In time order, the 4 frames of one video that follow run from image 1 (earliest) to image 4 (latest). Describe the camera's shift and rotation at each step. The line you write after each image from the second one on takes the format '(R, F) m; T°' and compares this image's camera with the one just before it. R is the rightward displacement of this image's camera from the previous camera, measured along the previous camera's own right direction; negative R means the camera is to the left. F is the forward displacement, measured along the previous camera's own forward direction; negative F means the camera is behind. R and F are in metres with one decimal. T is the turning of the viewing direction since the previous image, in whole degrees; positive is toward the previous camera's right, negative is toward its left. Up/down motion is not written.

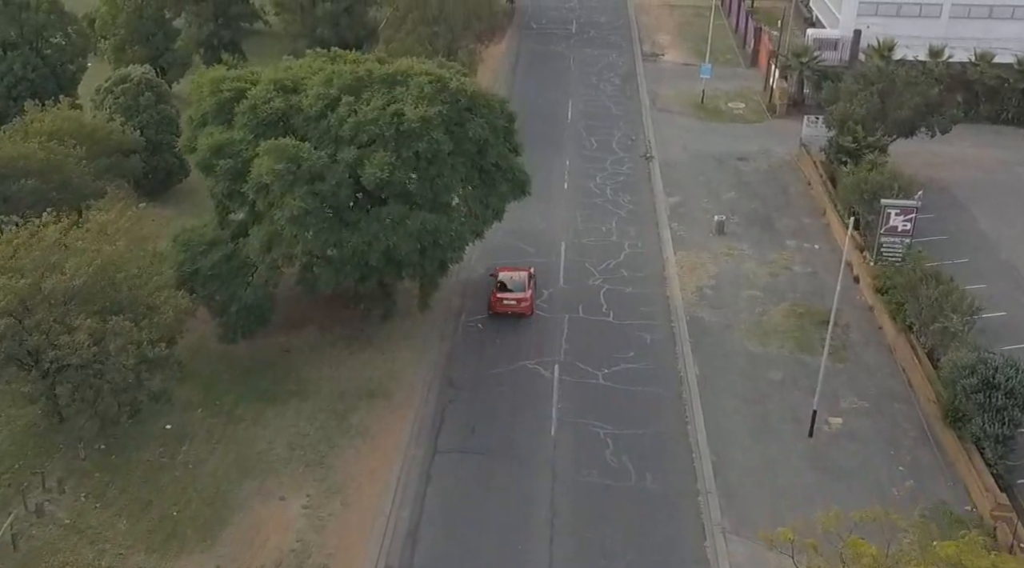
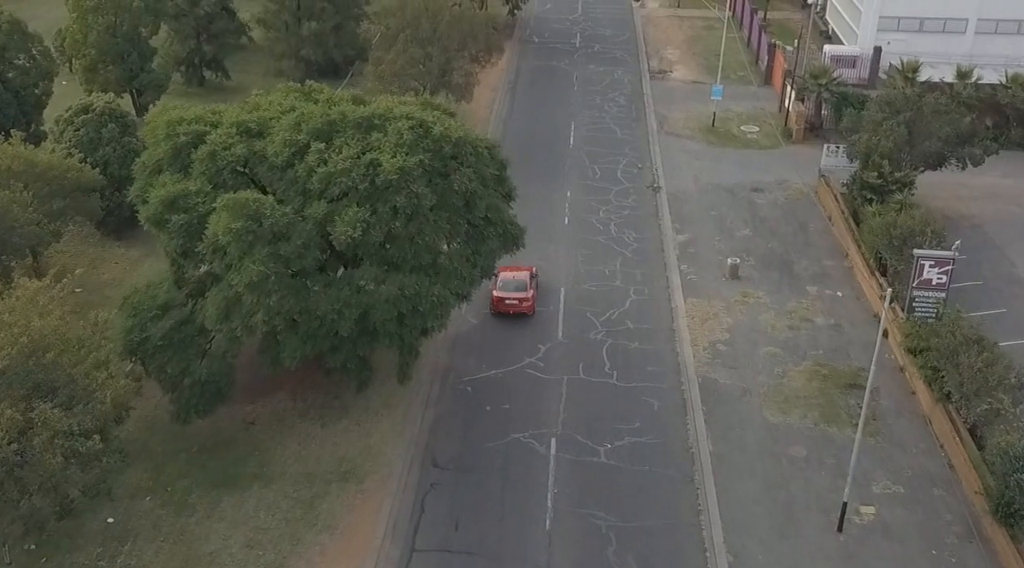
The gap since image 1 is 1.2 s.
(+0.4, +3.7) m; 0°
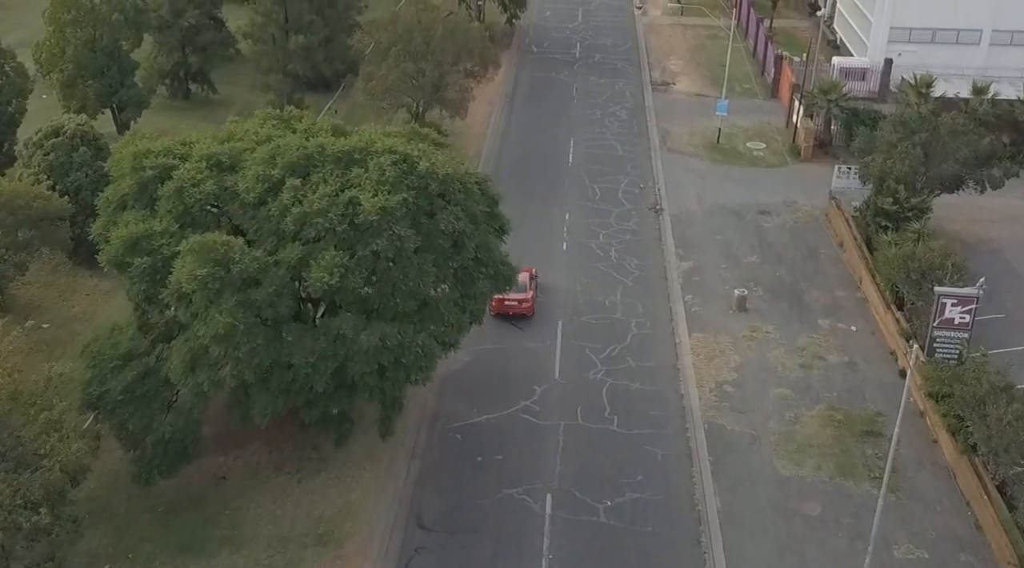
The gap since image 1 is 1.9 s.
(+0.2, +2.3) m; 0°
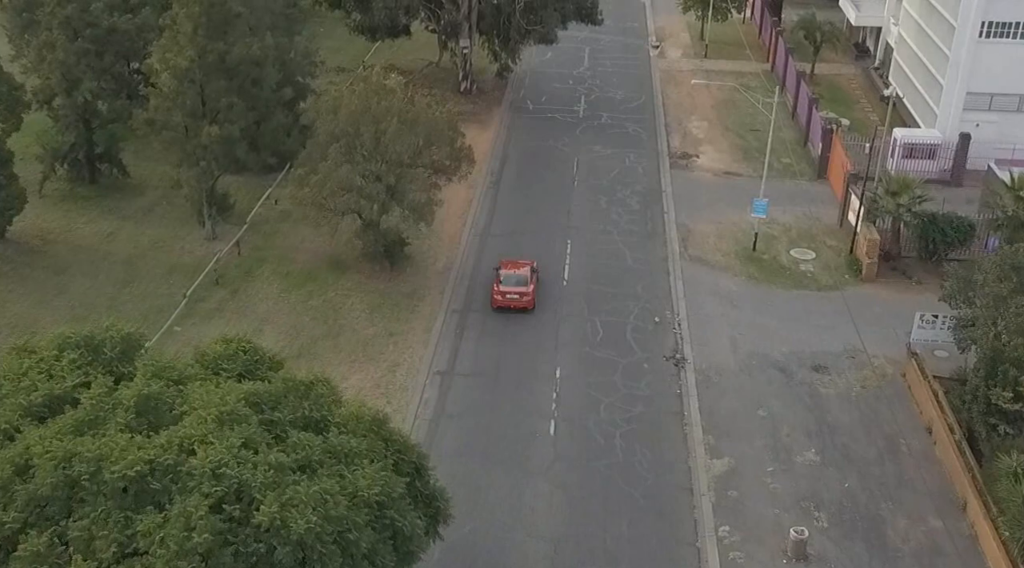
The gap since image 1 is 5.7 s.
(+1.2, +11.9) m; -1°
